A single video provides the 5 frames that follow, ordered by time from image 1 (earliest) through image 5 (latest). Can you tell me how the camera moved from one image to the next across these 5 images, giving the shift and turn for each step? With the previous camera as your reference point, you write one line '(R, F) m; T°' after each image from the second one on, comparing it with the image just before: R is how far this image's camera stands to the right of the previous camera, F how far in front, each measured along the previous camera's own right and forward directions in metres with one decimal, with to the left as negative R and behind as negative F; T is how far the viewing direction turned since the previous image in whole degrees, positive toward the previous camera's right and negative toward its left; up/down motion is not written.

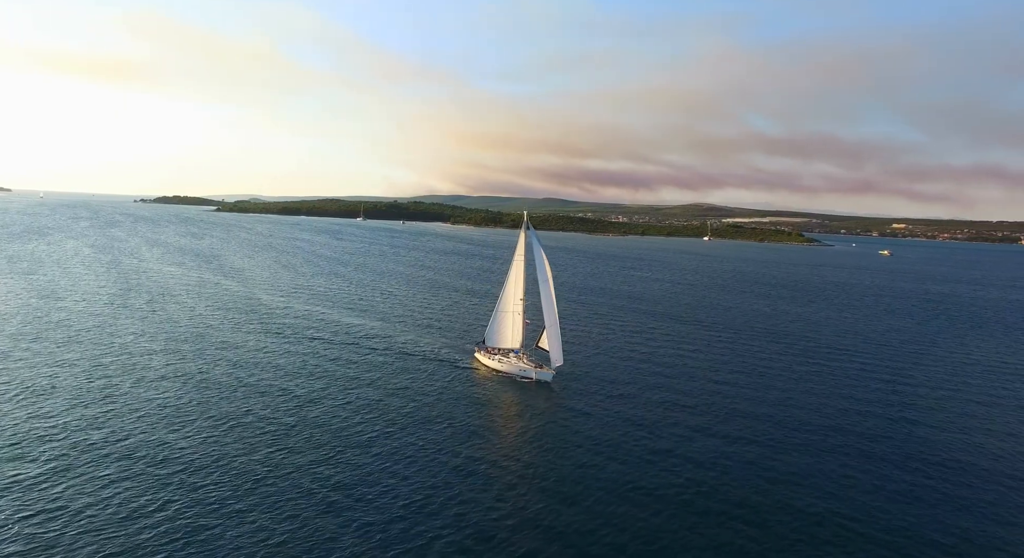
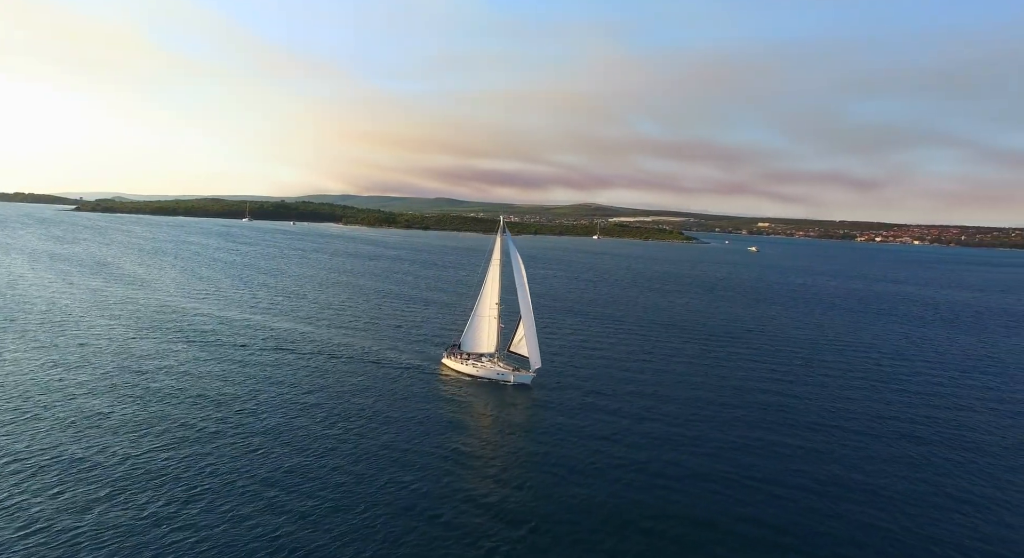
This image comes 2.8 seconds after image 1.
(-3.0, +0.3) m; +11°
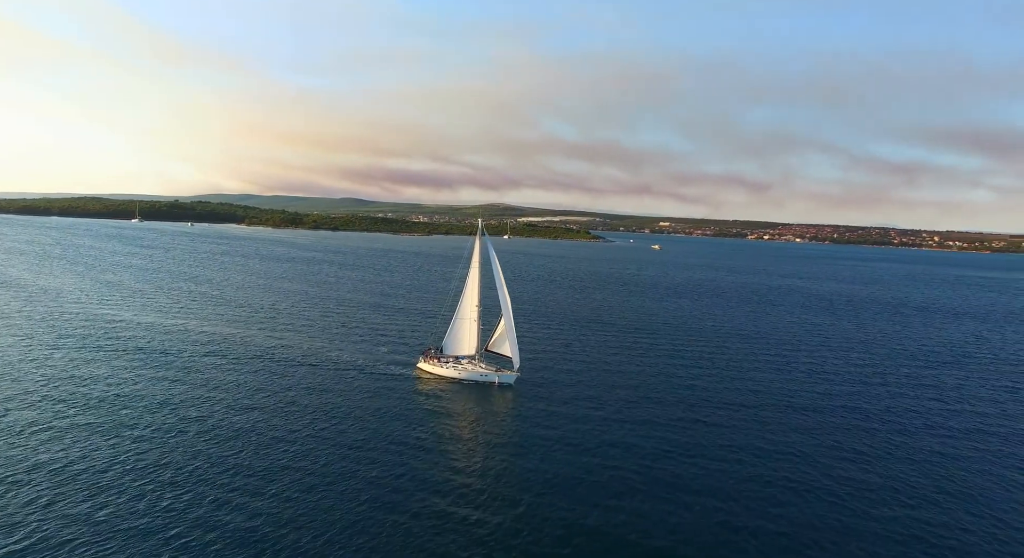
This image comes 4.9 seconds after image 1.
(-2.6, +0.1) m; +9°
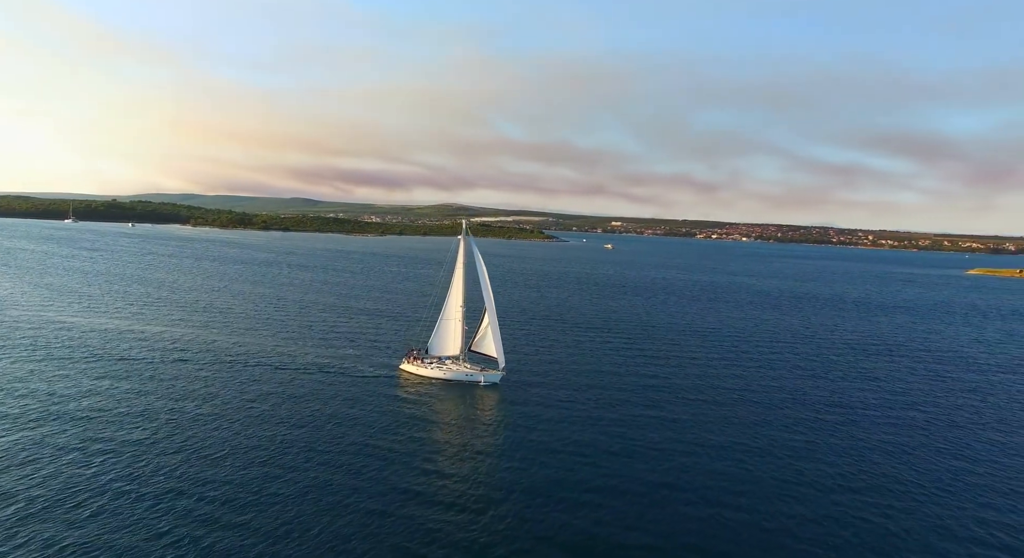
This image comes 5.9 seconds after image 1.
(-1.1, -0.3) m; +5°
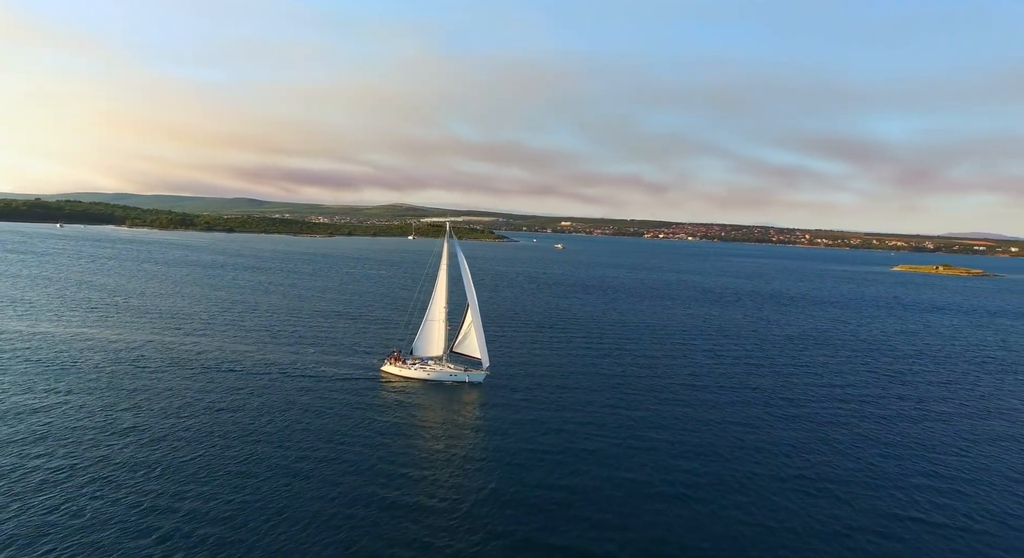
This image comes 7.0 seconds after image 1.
(-1.2, -0.2) m; +5°
